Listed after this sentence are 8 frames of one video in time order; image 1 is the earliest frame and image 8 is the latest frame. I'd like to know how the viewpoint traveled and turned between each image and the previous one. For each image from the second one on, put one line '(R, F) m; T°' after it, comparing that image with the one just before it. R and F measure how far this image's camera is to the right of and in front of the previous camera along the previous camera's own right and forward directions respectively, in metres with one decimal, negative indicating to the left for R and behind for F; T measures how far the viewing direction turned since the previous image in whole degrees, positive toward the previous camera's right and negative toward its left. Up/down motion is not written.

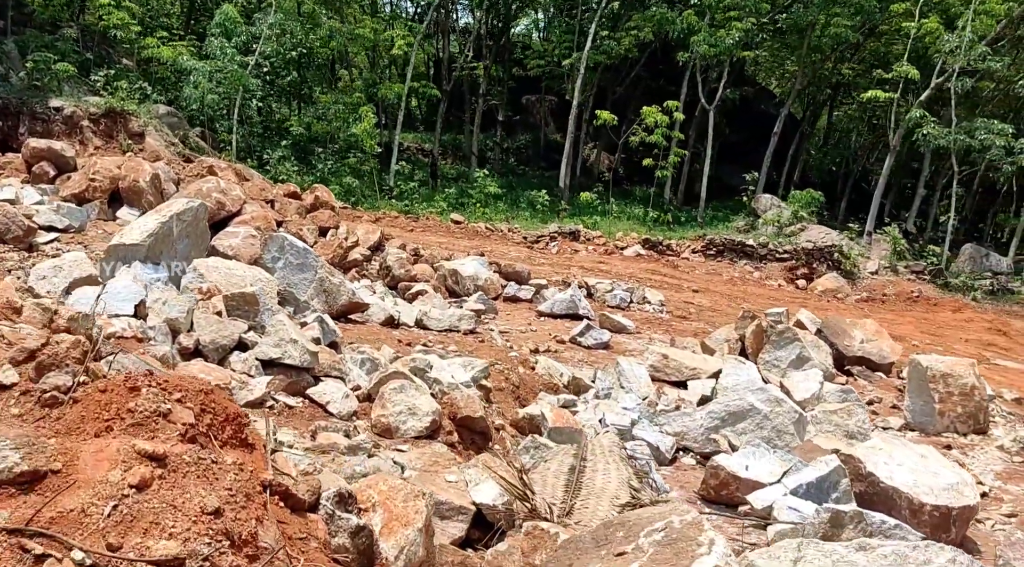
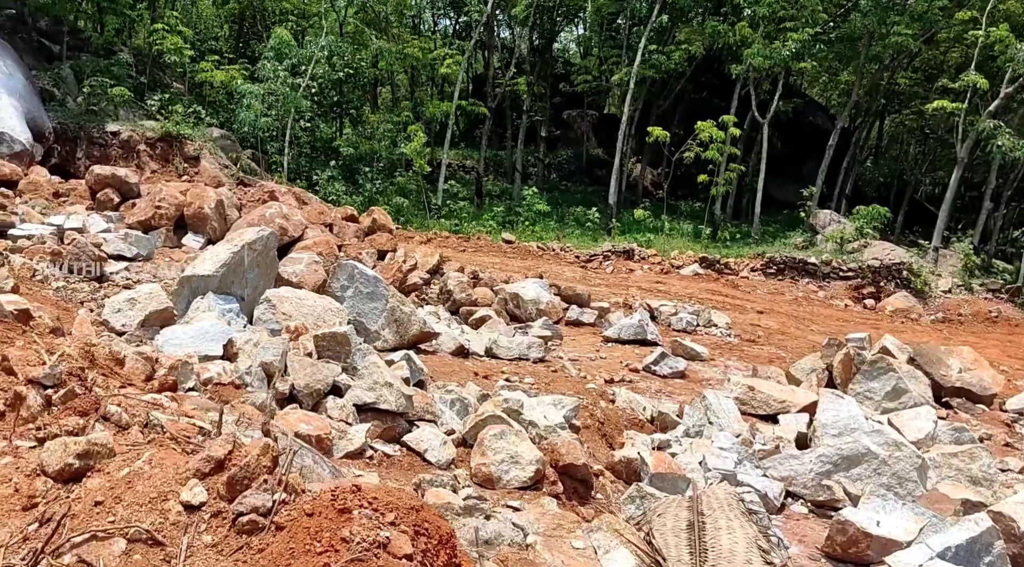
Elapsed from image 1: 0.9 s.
(-0.3, +0.2) m; -2°
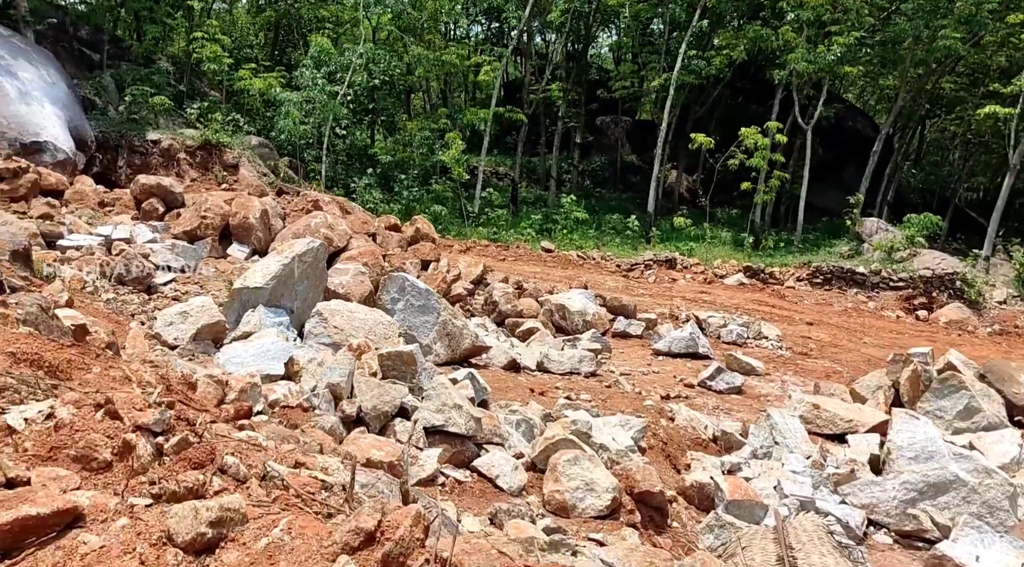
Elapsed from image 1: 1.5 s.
(-0.2, +0.1) m; -2°
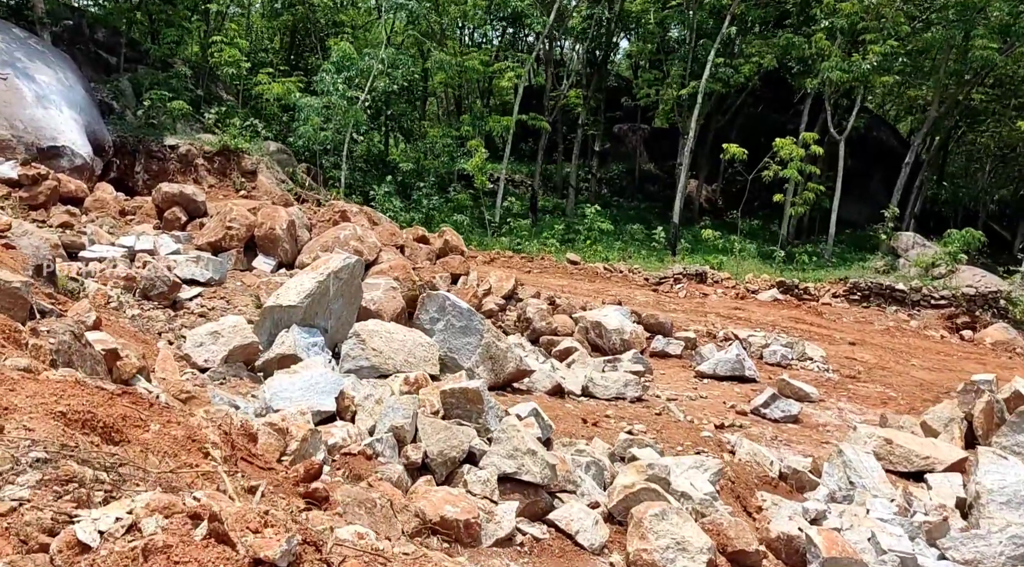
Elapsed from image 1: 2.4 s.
(-0.3, +0.4) m; 0°
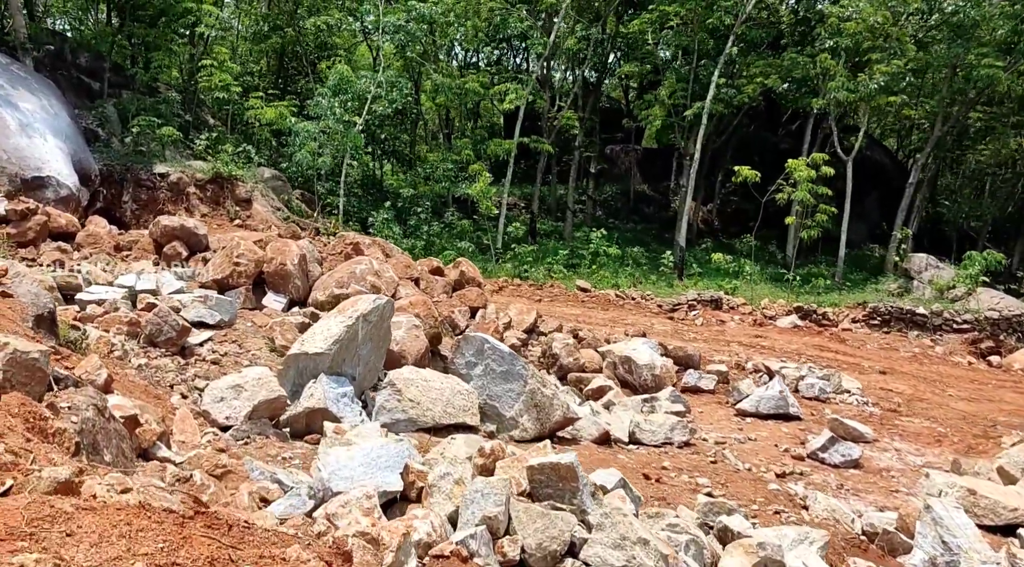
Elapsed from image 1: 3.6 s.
(-0.4, +0.5) m; +1°
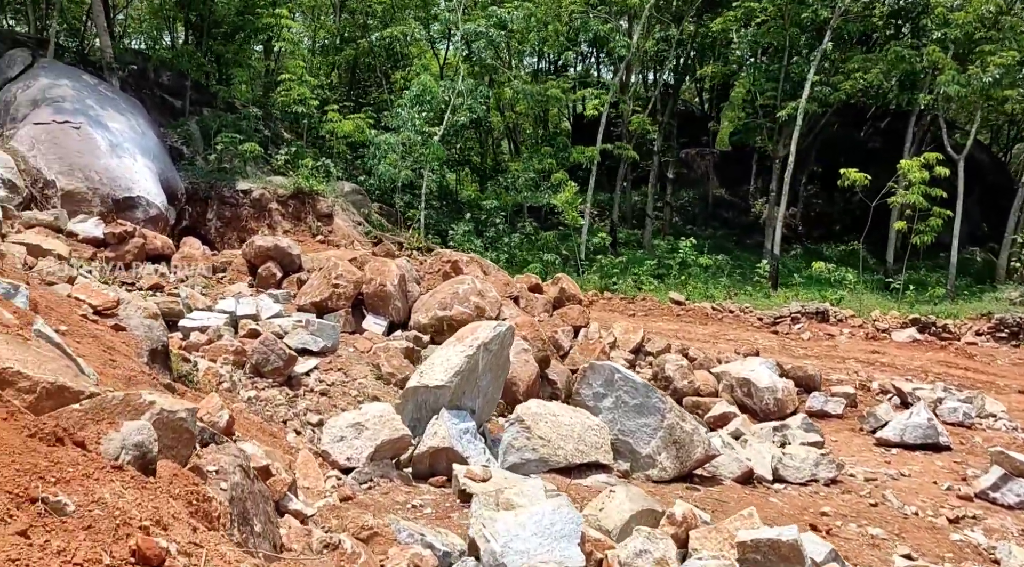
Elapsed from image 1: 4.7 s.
(-0.4, +0.5) m; -4°
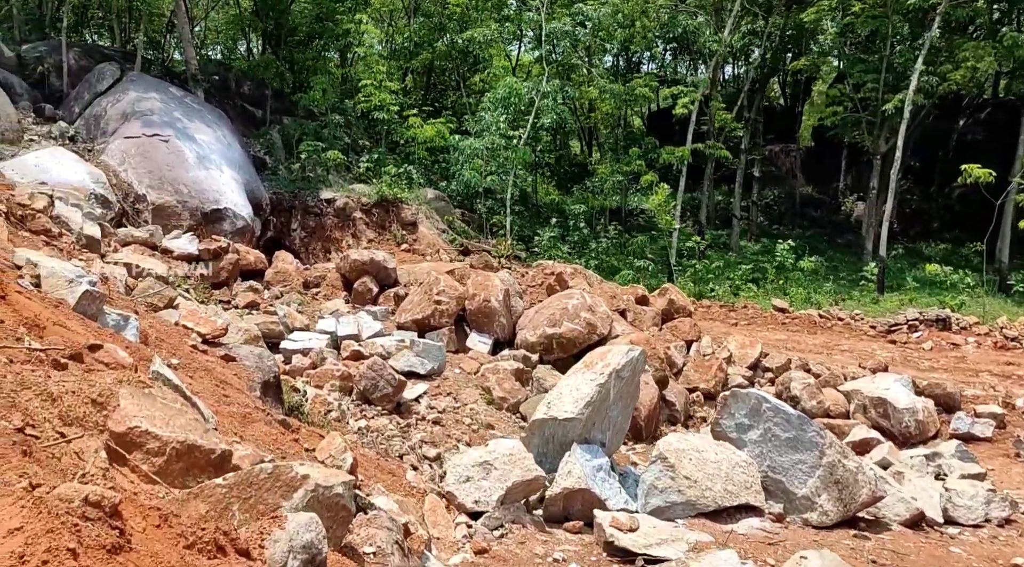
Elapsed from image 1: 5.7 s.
(-0.4, +0.5) m; -4°
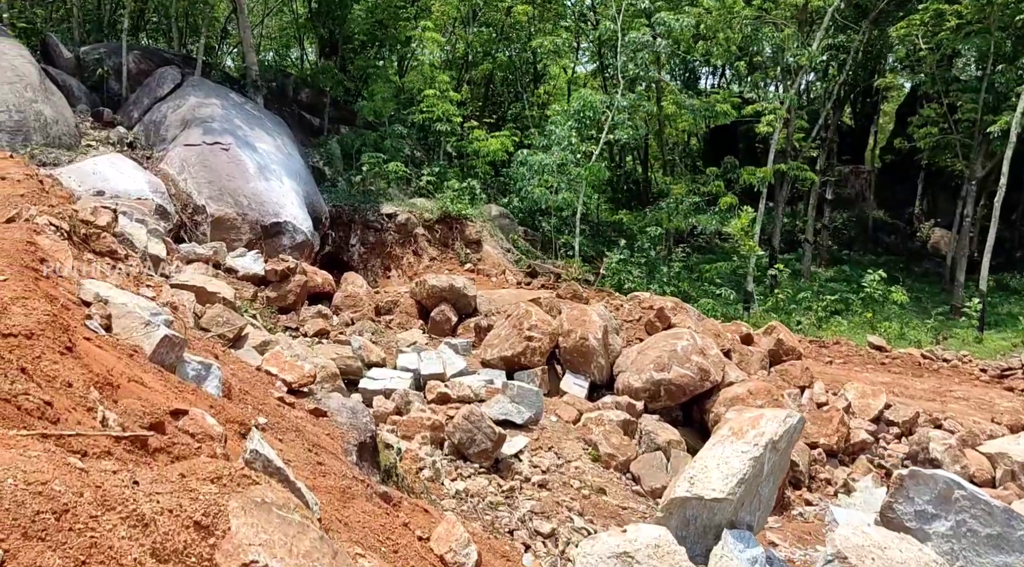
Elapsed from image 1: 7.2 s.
(-0.5, +0.9) m; -2°
